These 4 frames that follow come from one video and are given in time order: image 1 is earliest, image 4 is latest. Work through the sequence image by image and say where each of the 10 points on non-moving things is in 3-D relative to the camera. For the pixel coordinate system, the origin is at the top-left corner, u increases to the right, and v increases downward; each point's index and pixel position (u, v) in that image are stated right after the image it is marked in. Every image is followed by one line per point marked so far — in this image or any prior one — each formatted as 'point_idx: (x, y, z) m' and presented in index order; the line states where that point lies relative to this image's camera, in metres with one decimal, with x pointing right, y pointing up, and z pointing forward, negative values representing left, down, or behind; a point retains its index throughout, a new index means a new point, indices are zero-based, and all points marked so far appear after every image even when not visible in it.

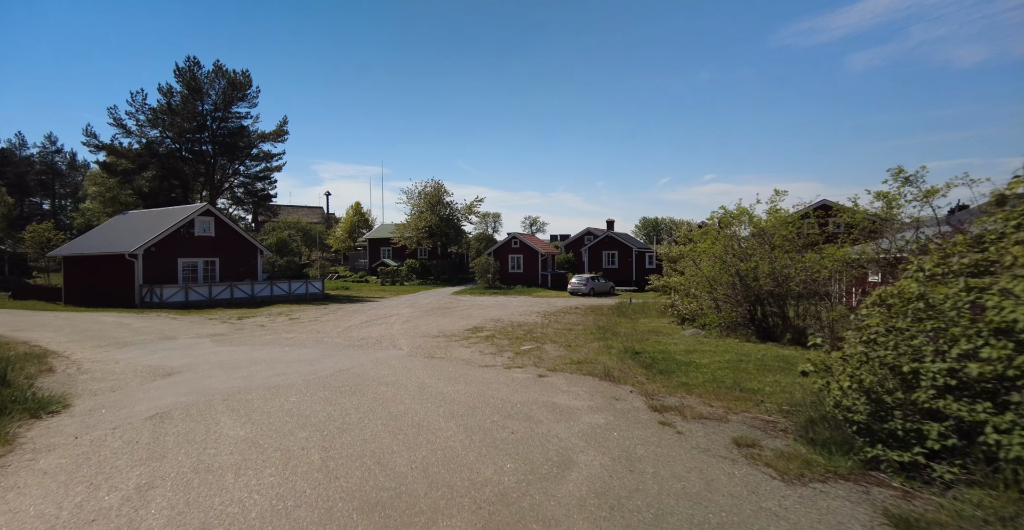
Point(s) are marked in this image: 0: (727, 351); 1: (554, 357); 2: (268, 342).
0: (+3.8, -1.5, +9.2) m
1: (+0.9, -1.8, +10.2) m
2: (-7.6, -2.4, +16.3) m
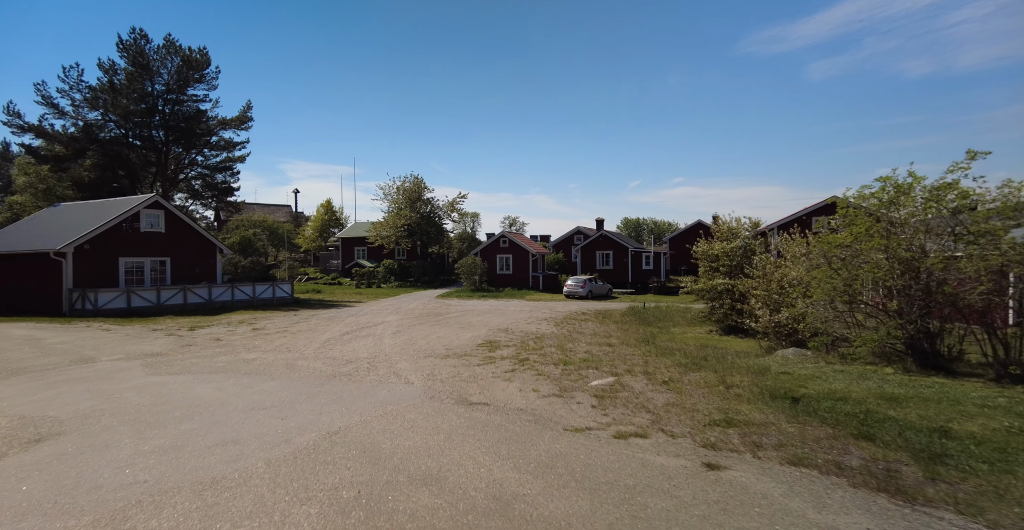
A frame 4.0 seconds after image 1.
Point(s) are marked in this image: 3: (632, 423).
0: (+5.0, -1.5, +5.7) m
1: (+2.0, -1.8, +6.5) m
2: (-6.8, -2.4, +12.2) m
3: (+1.3, -1.8, +5.8) m
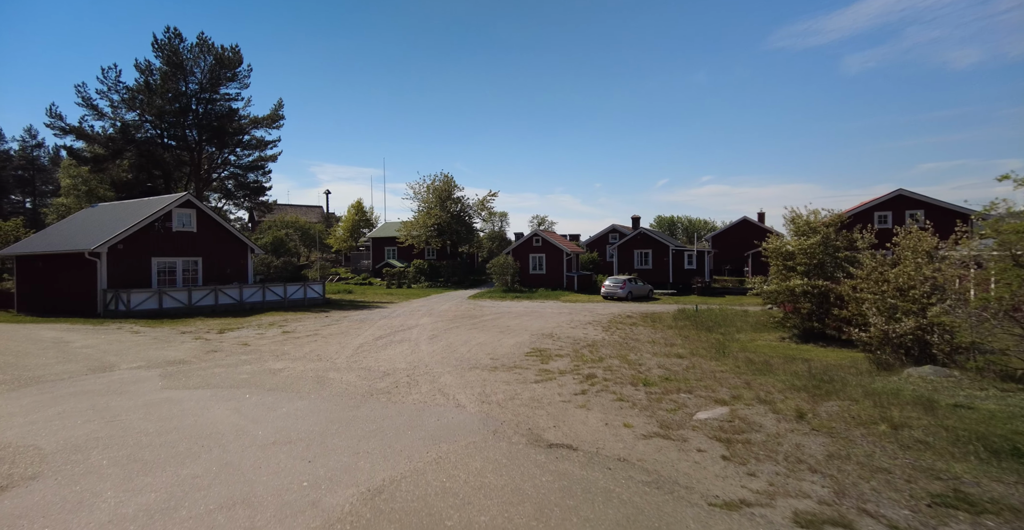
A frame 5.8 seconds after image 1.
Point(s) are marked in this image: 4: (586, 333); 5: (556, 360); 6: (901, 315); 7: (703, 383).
0: (+5.9, -1.5, +3.7) m
1: (+2.9, -1.8, +4.7) m
2: (-5.5, -2.4, +10.8) m
3: (+2.2, -1.7, +4.0) m
4: (+2.7, -2.4, +18.6) m
5: (+1.0, -2.2, +12.3) m
6: (+7.8, -1.0, +10.5) m
7: (+3.2, -2.0, +8.7) m
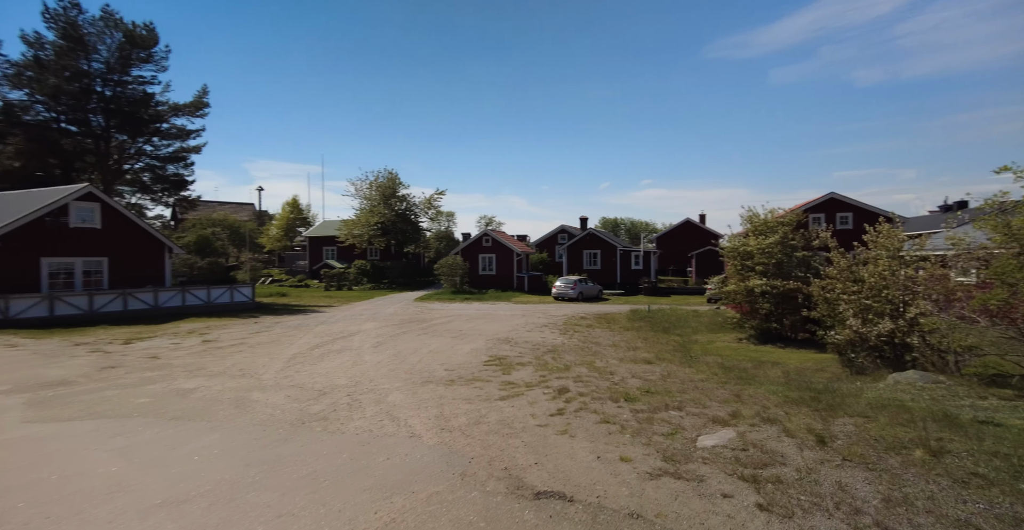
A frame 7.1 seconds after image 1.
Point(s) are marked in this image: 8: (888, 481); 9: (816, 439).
0: (+5.8, -1.4, +3.1) m
1: (+2.8, -1.7, +3.7) m
2: (-6.3, -2.4, +8.9) m
3: (+2.2, -1.7, +3.0) m
4: (+1.1, -2.4, +17.6) m
5: (+0.1, -2.2, +11.2) m
6: (+7.0, -1.0, +10.0) m
7: (+2.7, -2.0, +7.8) m
8: (+3.1, -1.8, +4.3) m
9: (+3.1, -1.8, +5.4) m
